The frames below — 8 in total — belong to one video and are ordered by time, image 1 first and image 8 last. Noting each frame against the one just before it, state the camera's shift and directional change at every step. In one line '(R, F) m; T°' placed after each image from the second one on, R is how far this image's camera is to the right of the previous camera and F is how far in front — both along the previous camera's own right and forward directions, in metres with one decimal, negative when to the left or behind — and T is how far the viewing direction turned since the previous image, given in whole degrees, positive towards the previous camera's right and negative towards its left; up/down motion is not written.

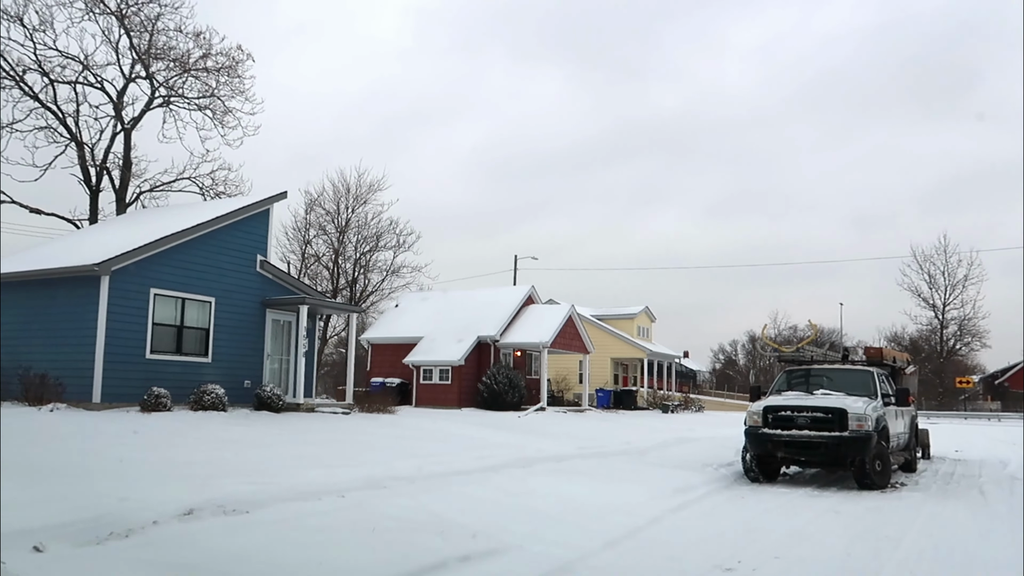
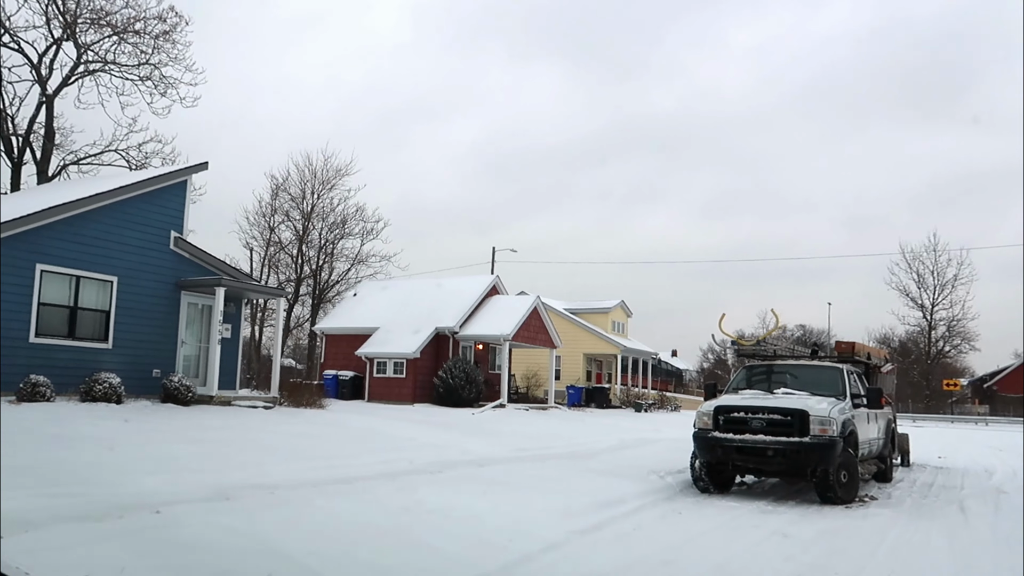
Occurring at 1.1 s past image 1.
(+1.0, +1.6) m; 0°
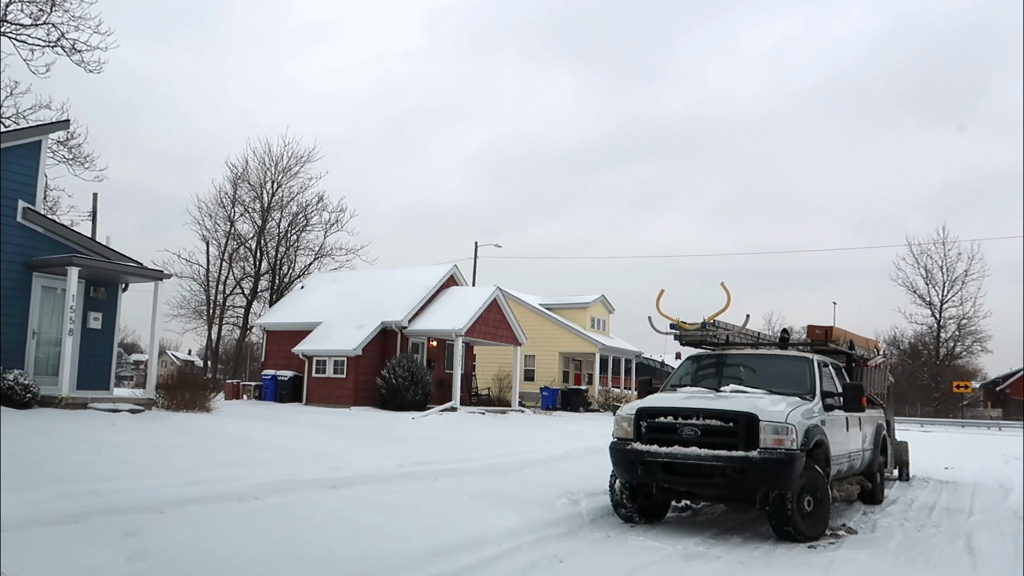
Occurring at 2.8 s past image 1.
(+1.5, +2.7) m; -1°
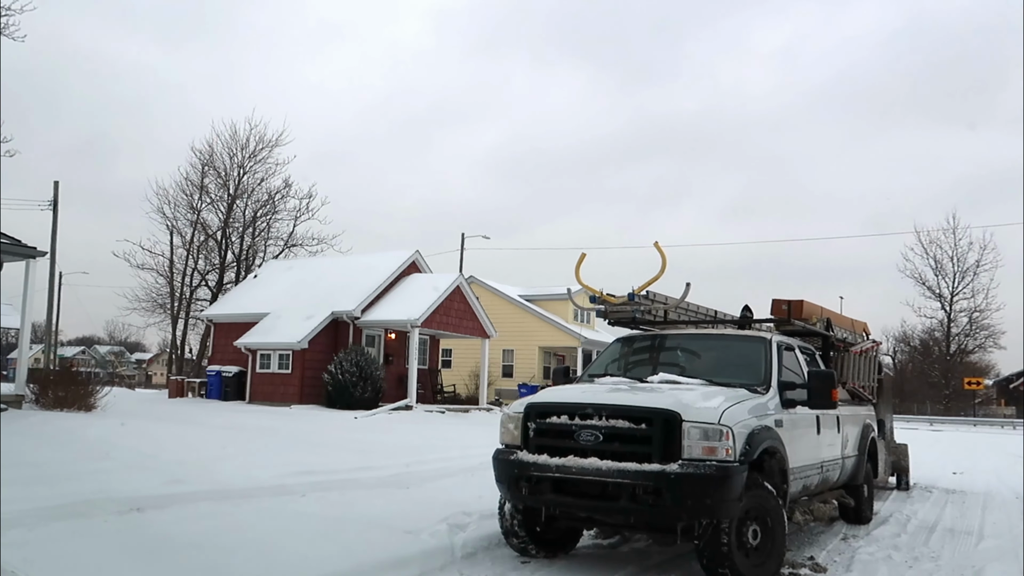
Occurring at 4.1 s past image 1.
(+1.2, +2.1) m; -1°
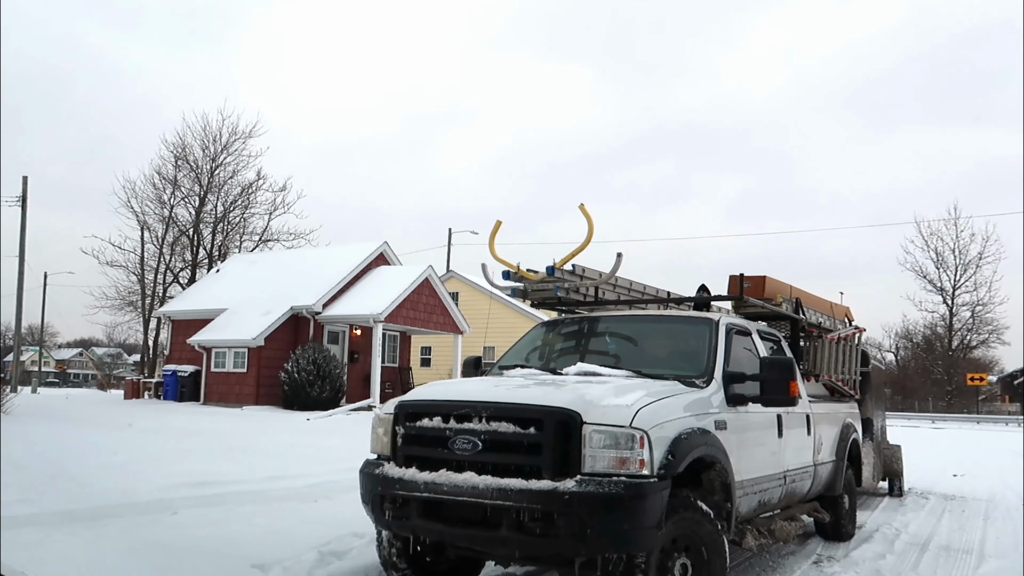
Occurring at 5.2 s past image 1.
(+0.8, +1.3) m; 0°
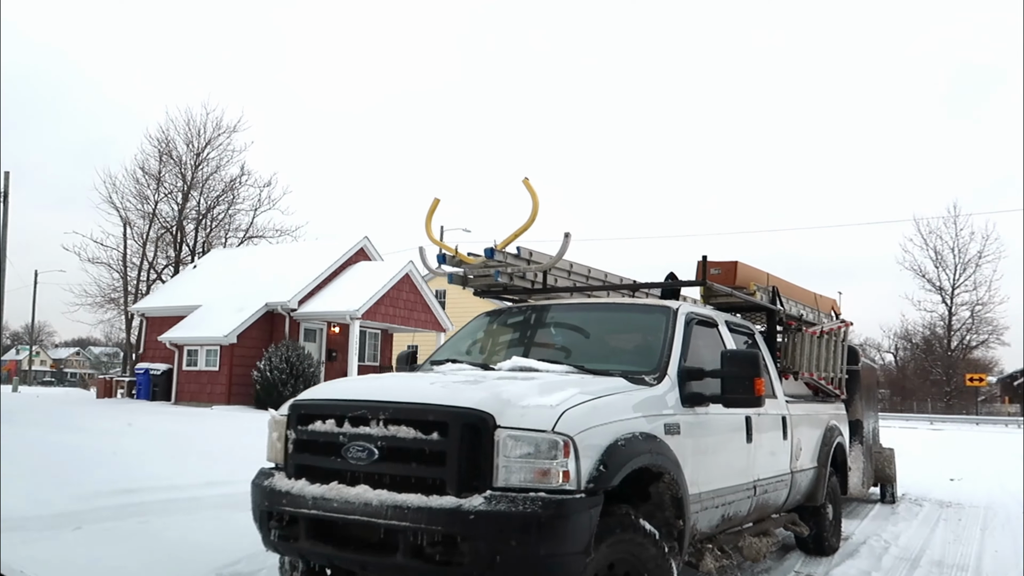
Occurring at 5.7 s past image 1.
(+0.4, +0.7) m; 0°
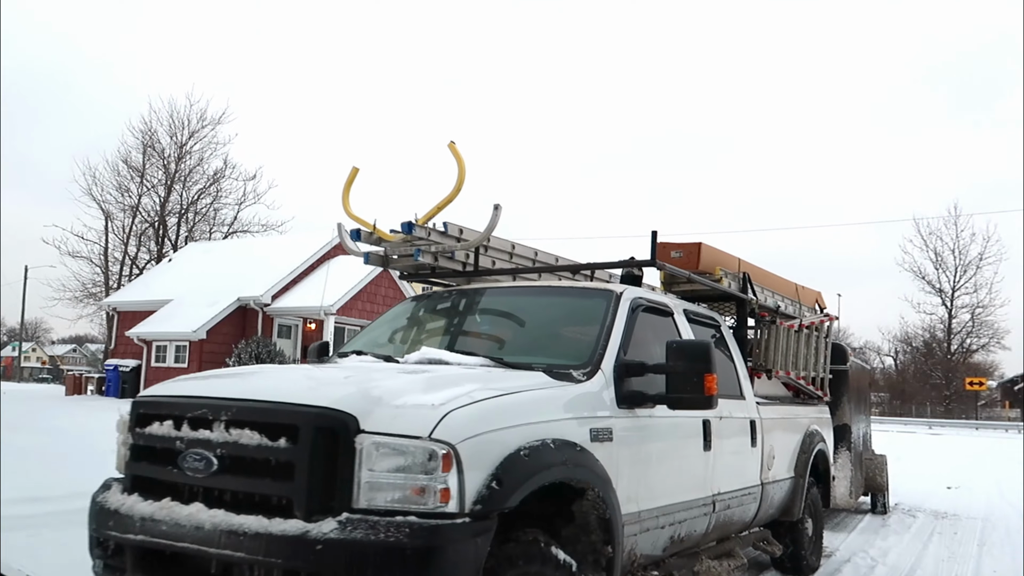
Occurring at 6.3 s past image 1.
(+0.4, +0.7) m; 0°
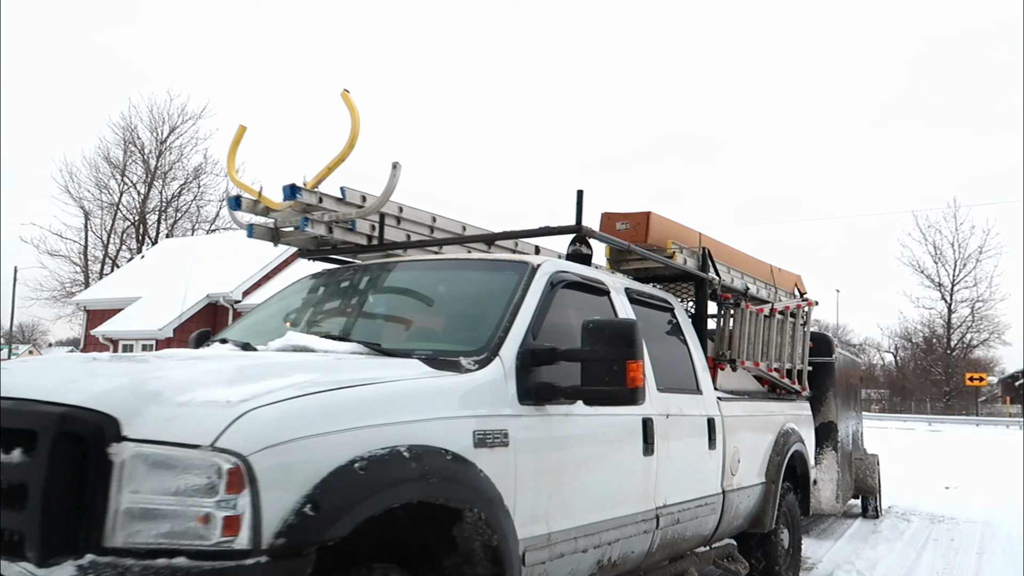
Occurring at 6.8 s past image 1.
(+0.4, +0.7) m; 0°
